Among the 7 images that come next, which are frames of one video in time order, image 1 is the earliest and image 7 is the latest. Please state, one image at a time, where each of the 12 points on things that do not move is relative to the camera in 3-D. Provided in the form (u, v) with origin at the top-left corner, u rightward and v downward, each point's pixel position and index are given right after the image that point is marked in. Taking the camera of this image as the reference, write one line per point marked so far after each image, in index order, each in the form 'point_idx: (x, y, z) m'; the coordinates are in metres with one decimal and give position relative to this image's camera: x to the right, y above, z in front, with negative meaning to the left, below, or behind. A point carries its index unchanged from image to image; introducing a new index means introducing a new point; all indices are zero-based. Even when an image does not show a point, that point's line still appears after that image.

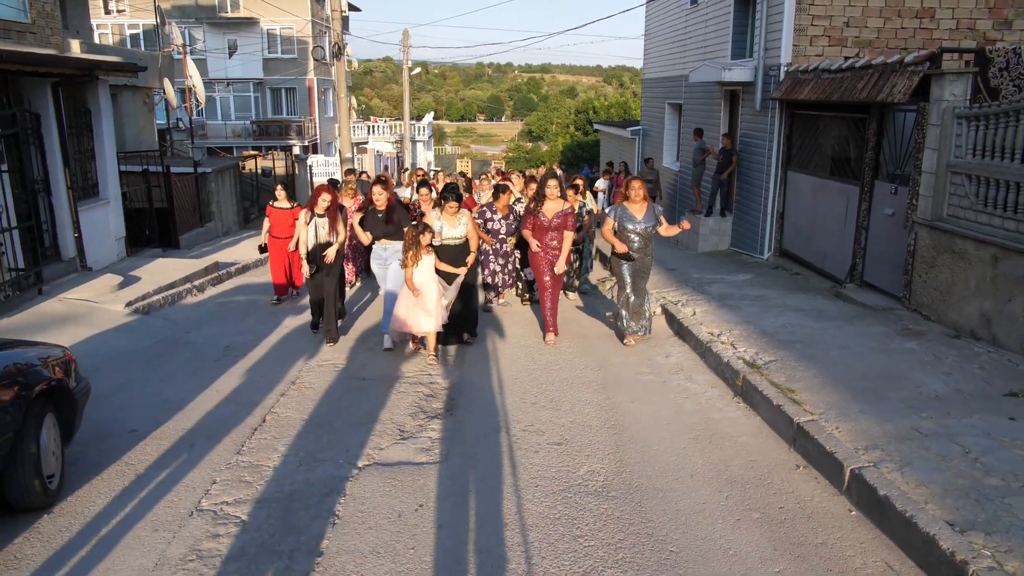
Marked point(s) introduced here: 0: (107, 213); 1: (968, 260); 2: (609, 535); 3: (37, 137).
0: (-6.5, +1.2, +12.3) m
1: (+4.2, +0.3, +7.1) m
2: (+0.5, -1.3, +4.1) m
3: (-6.4, +2.1, +10.6) m
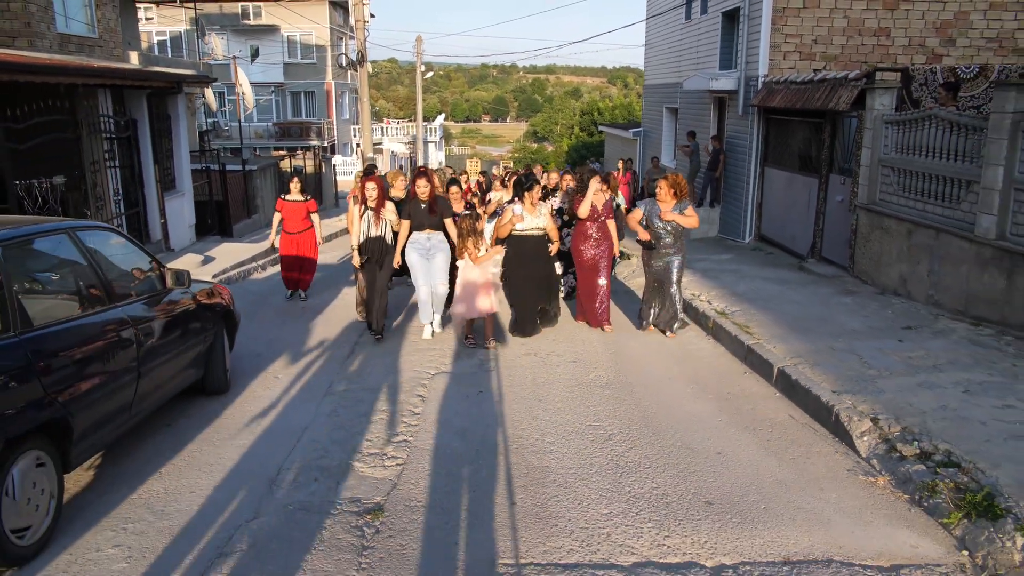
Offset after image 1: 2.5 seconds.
0: (-6.1, +1.6, +14.4) m
1: (+4.5, +0.6, +9.1) m
2: (+0.8, -0.9, +6.2) m
3: (-6.1, +2.4, +12.6) m
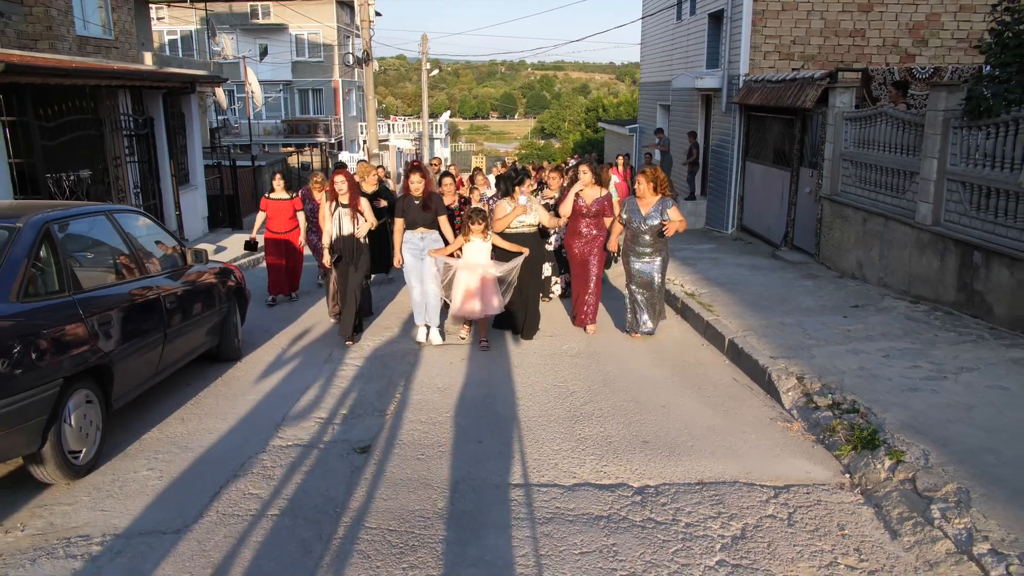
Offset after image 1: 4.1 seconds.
0: (-6.3, +1.8, +15.2) m
1: (+4.3, +0.8, +9.8) m
2: (+0.6, -0.7, +7.0) m
3: (-6.3, +2.7, +13.5) m
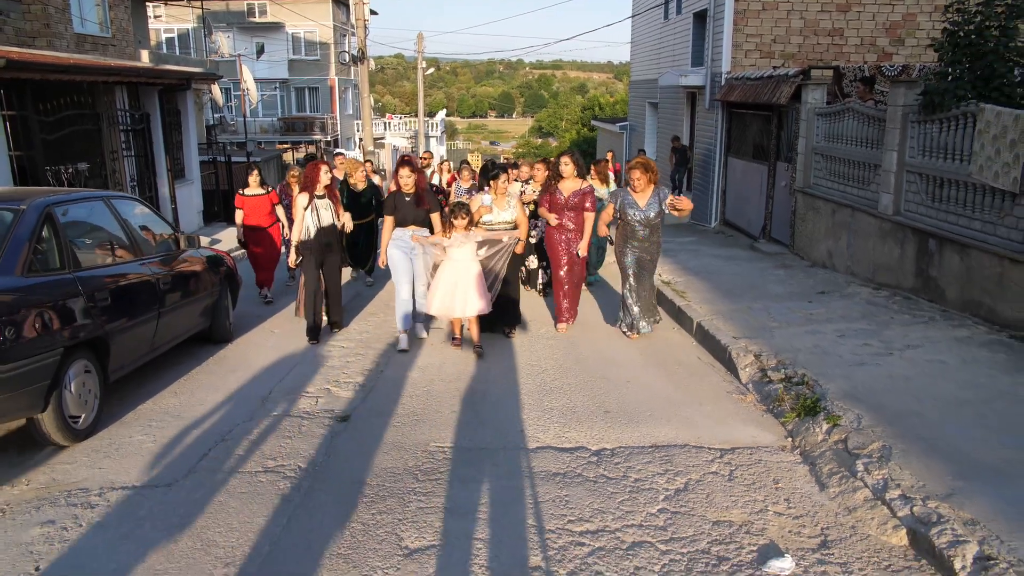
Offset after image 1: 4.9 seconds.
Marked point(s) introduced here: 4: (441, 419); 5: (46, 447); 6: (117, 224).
0: (-6.5, +2.0, +15.6) m
1: (+4.1, +1.0, +10.2) m
2: (+0.4, -0.6, +7.4) m
3: (-6.5, +2.8, +13.9) m
4: (-0.5, -0.9, +5.4) m
5: (-3.0, -1.0, +5.1) m
6: (-3.1, +0.5, +6.1) m
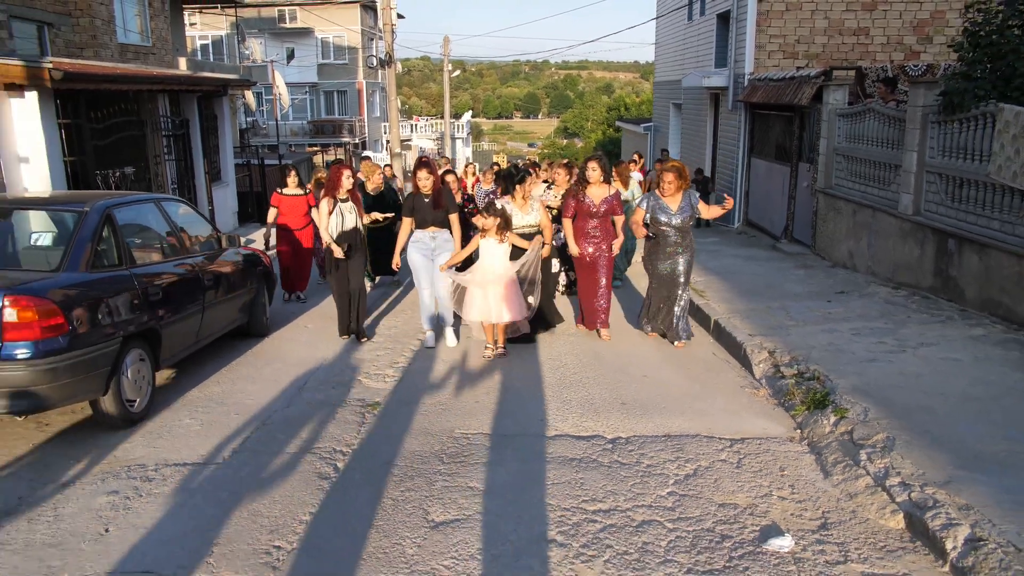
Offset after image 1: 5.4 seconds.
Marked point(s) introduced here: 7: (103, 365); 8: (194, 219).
0: (-6.0, +2.0, +16.1) m
1: (+4.4, +1.0, +10.3) m
2: (+0.6, -0.6, +7.6) m
3: (-6.0, +2.8, +14.3) m
4: (-0.4, -0.9, +5.7) m
5: (-2.9, -1.0, +5.4) m
6: (-2.9, +0.5, +6.4) m
7: (-2.7, -0.5, +5.1) m
8: (-2.9, +0.6, +7.0) m
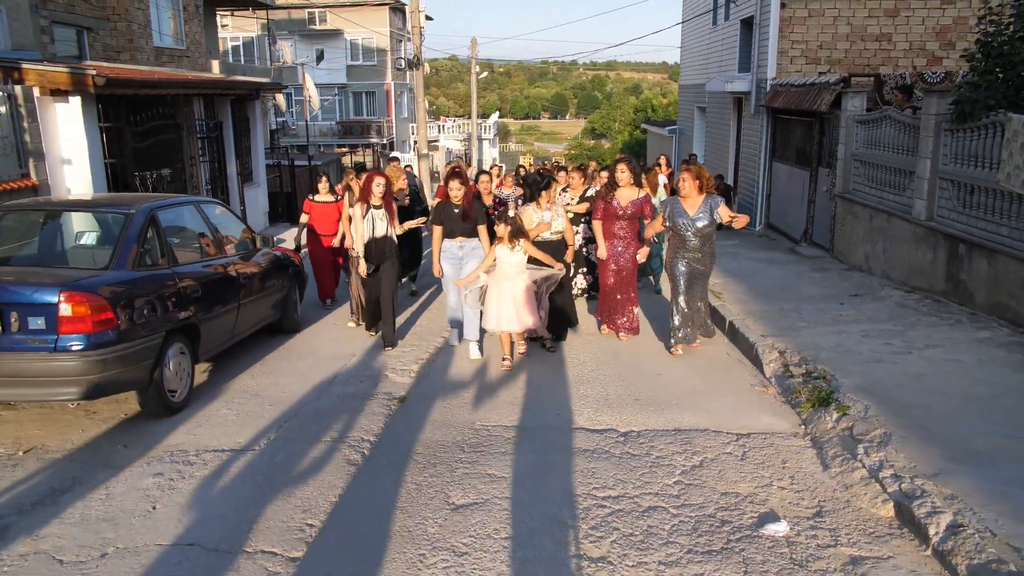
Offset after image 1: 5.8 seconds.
0: (-5.5, +2.0, +16.6) m
1: (+4.7, +1.0, +10.5) m
2: (+0.8, -0.6, +7.9) m
3: (-5.6, +2.9, +14.8) m
4: (-0.2, -0.9, +6.0) m
5: (-2.7, -1.0, +5.8) m
6: (-2.7, +0.6, +6.8) m
7: (-2.6, -0.5, +5.5) m
8: (-2.7, +0.6, +7.4) m
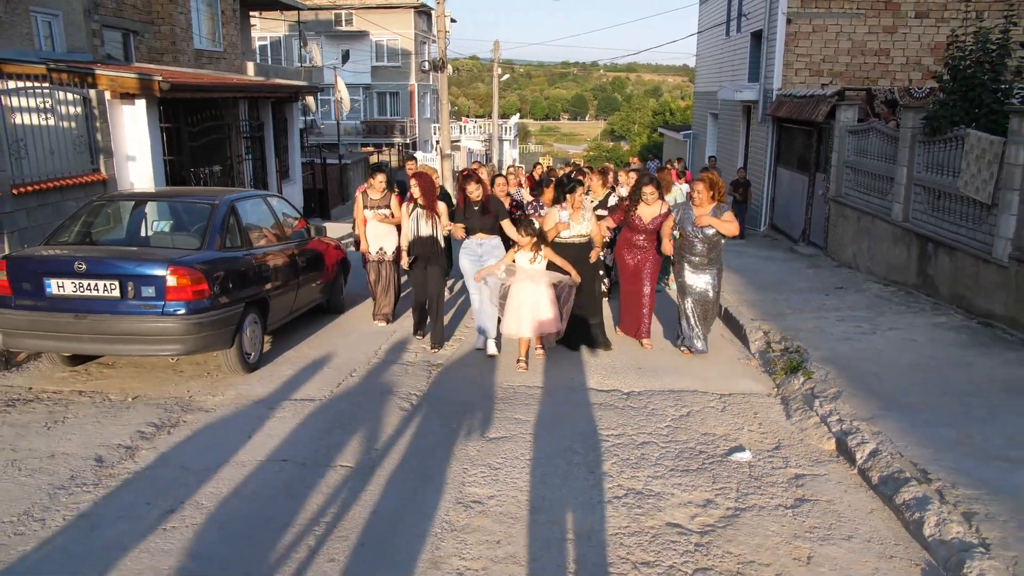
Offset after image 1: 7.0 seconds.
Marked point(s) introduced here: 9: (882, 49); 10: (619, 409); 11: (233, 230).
0: (-5.0, +2.3, +17.8) m
1: (+5.0, +1.0, +11.5) m
2: (+1.0, -0.4, +9.0) m
3: (-5.1, +3.1, +16.1) m
4: (0.0, -0.7, +7.2) m
5: (-2.5, -0.8, +7.0) m
6: (-2.5, +0.7, +8.0) m
7: (-2.4, -0.3, +6.6) m
8: (-2.5, +0.8, +8.6) m
9: (+7.6, +4.9, +15.8) m
10: (+0.8, -0.9, +6.0) m
11: (-2.5, +0.6, +7.2) m
